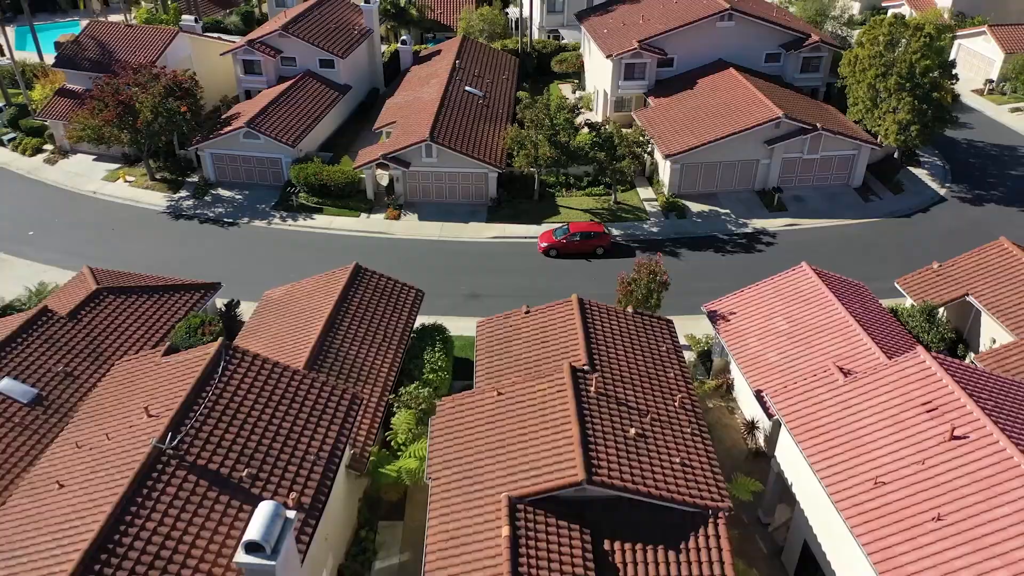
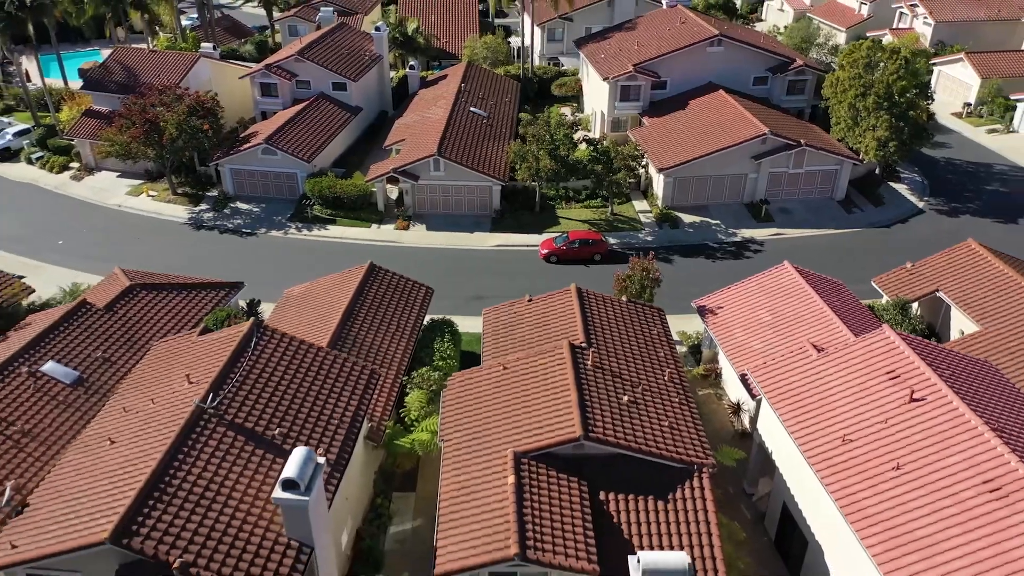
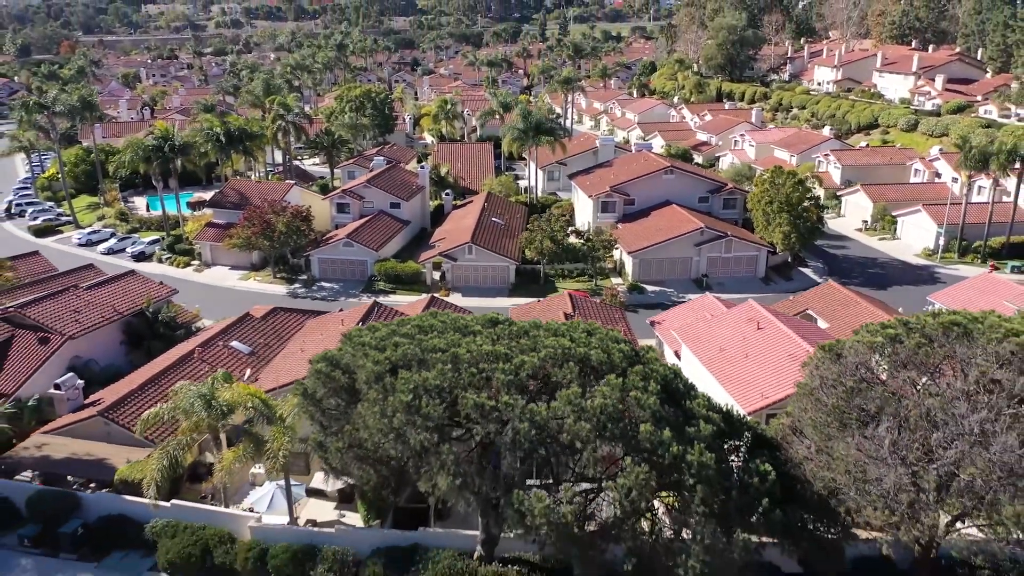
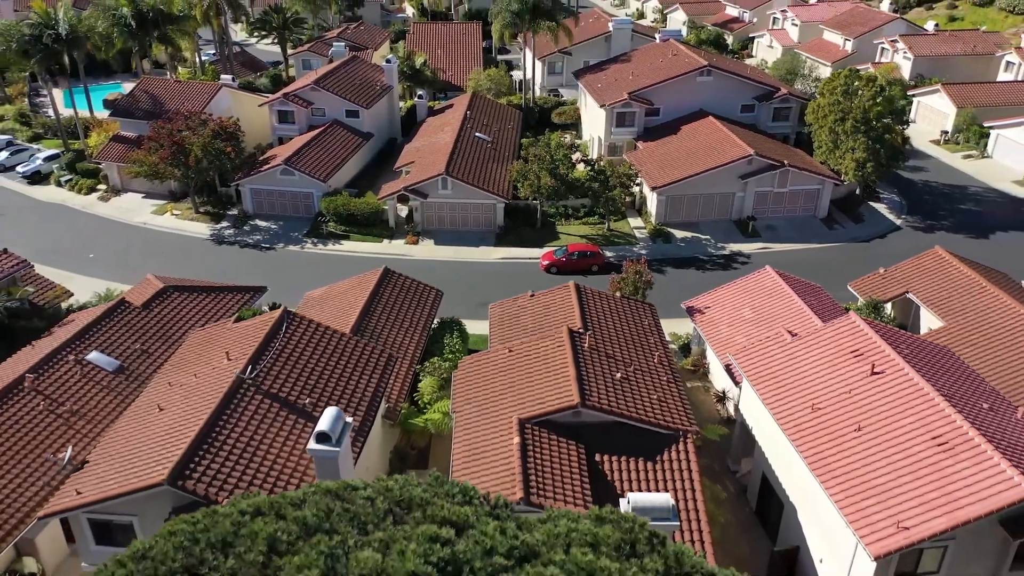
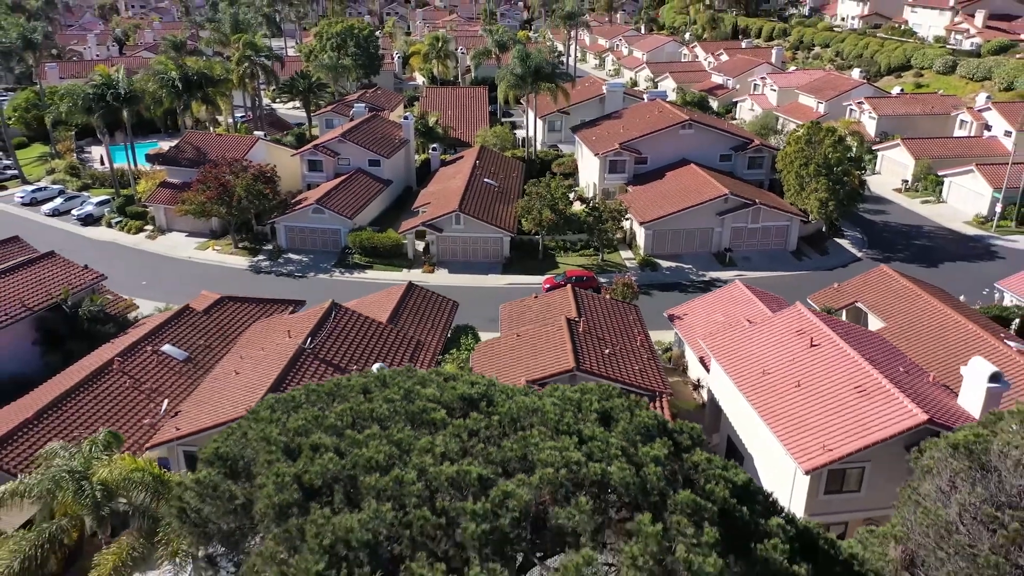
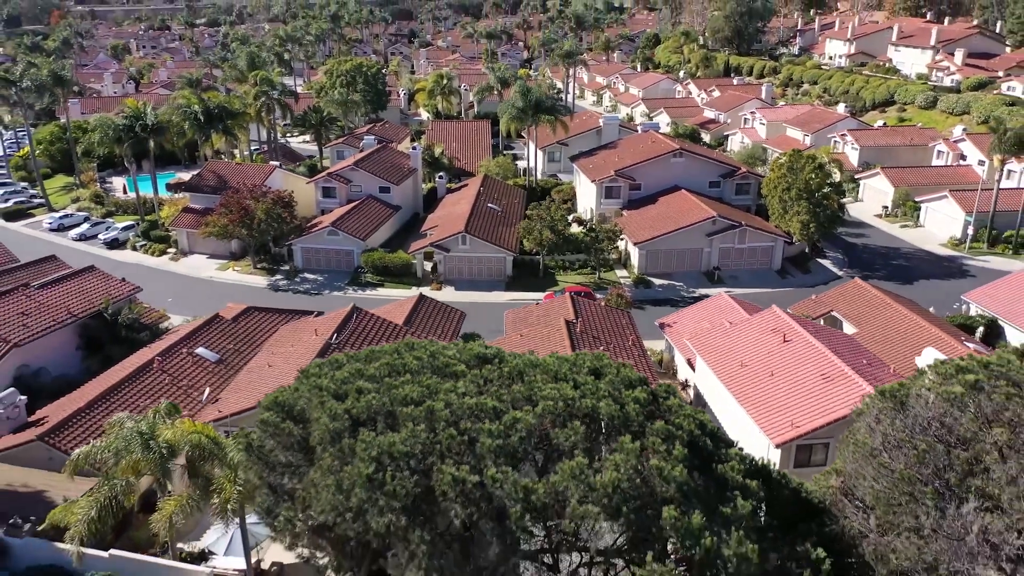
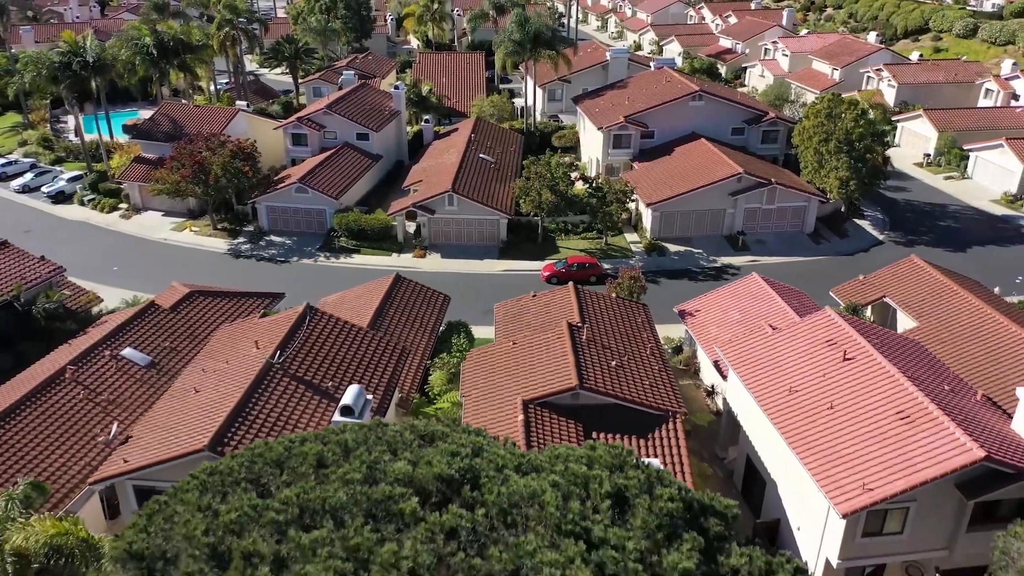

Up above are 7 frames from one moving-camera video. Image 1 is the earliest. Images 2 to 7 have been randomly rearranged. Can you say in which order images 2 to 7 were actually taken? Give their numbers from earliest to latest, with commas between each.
2, 4, 7, 5, 6, 3
